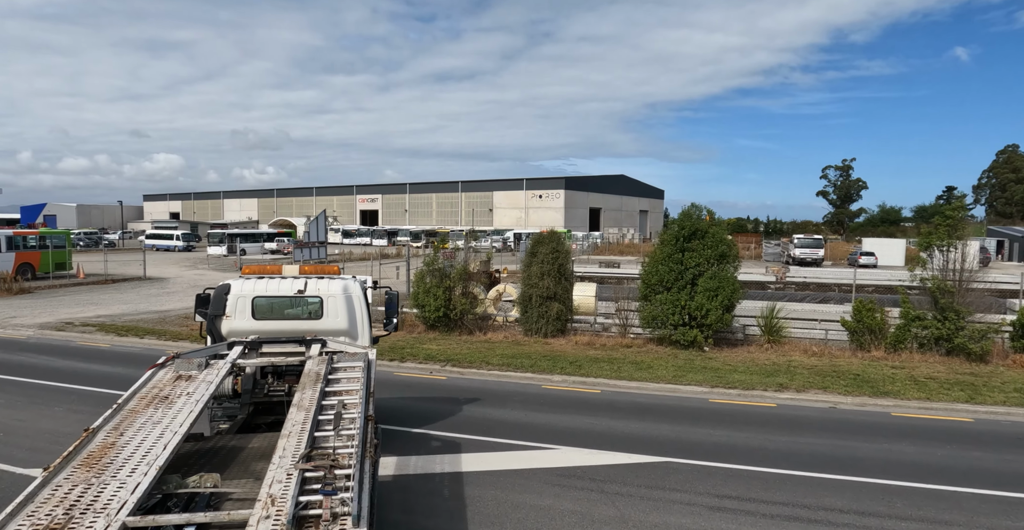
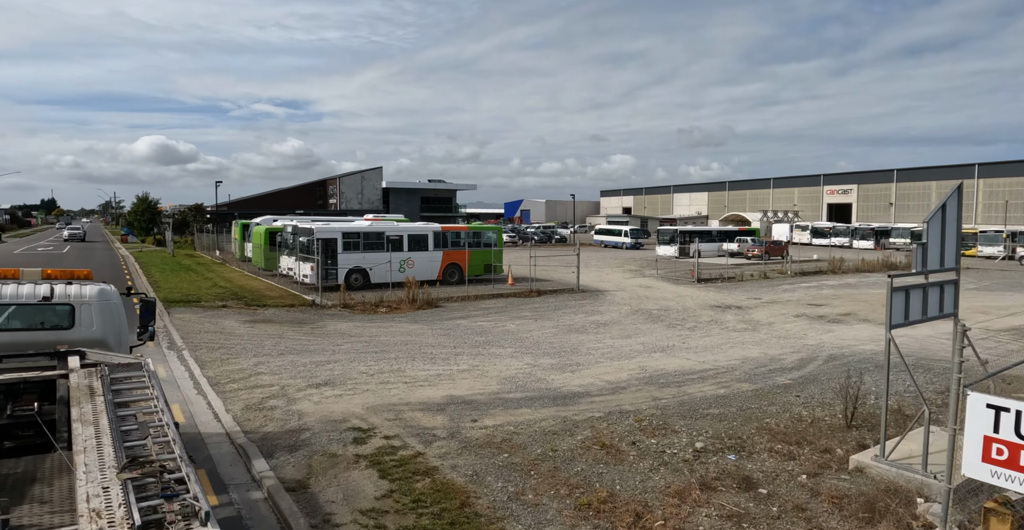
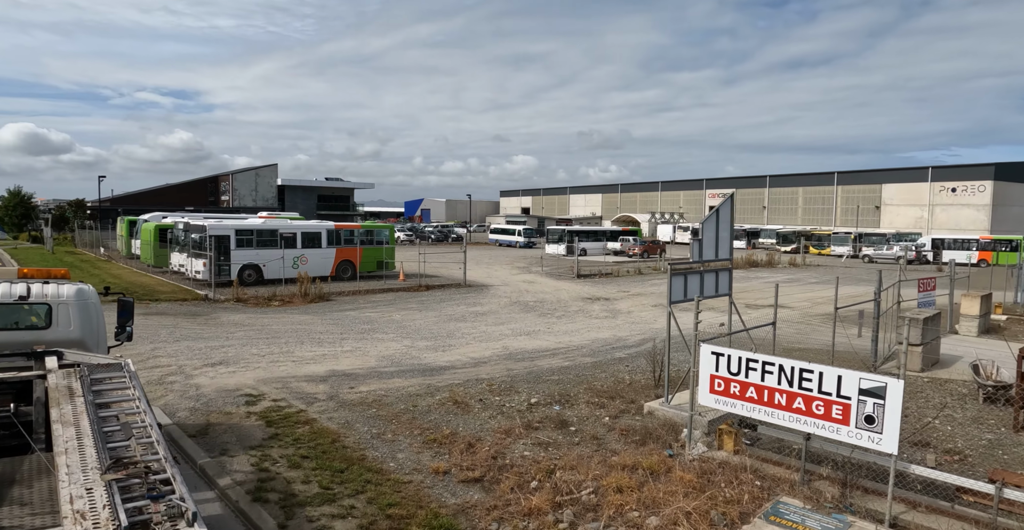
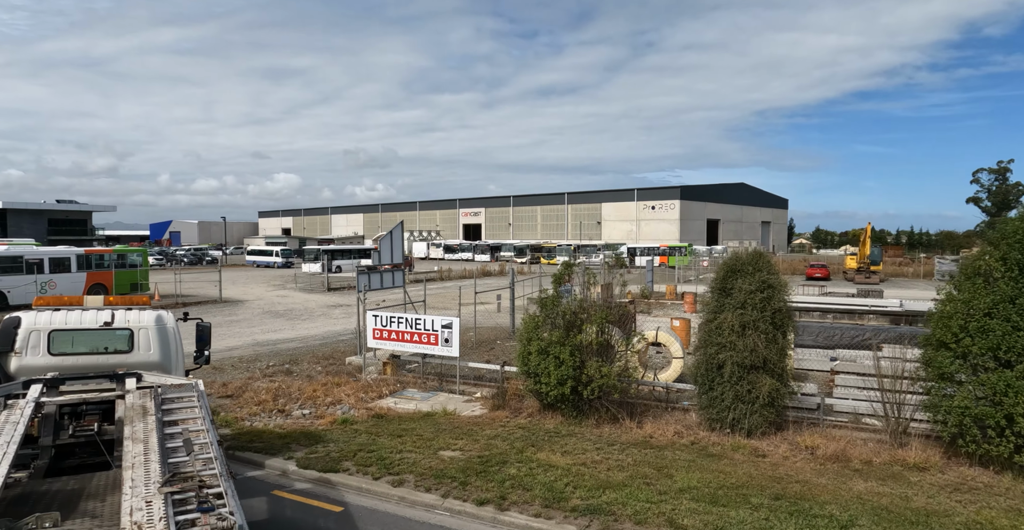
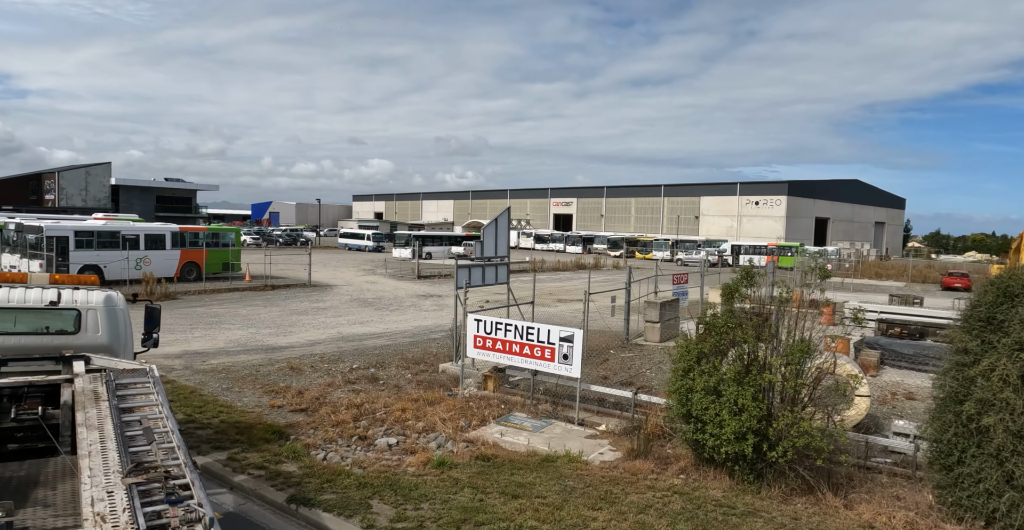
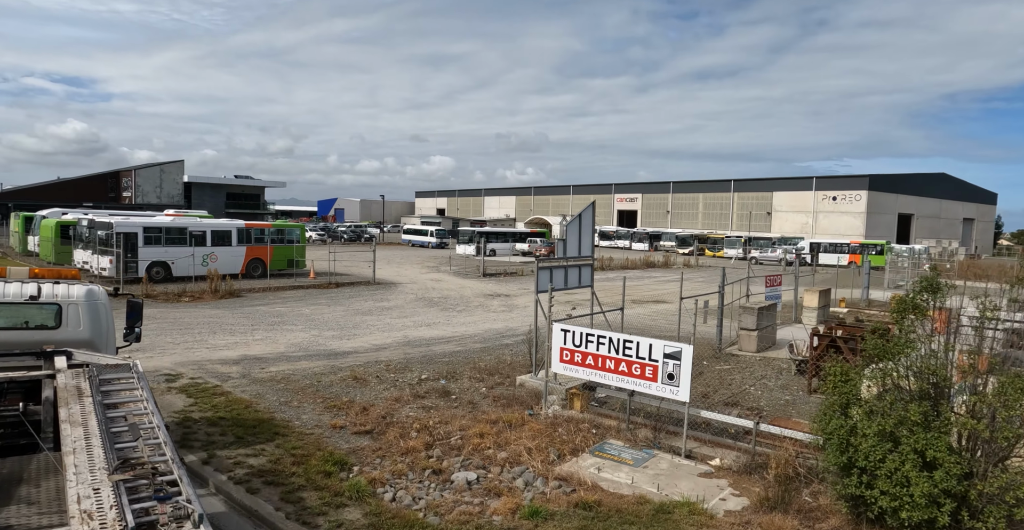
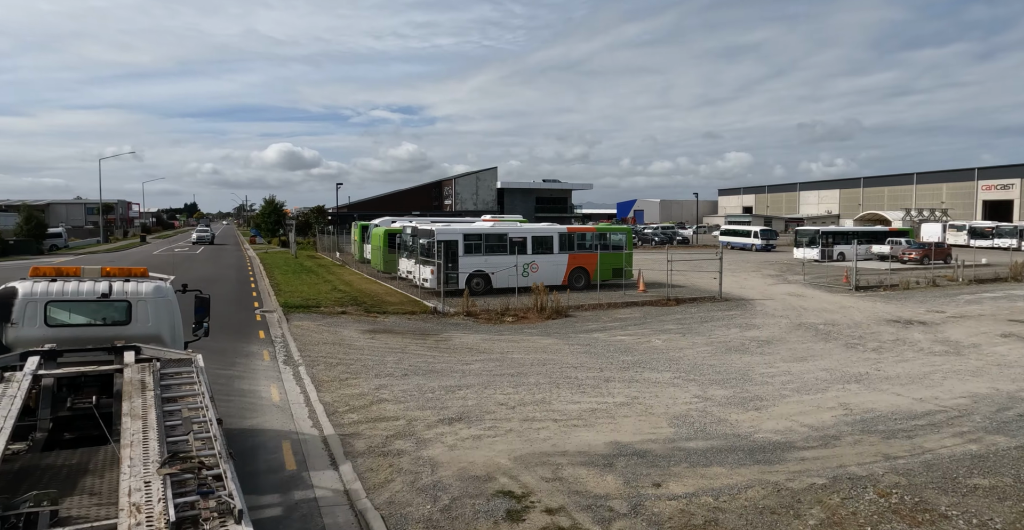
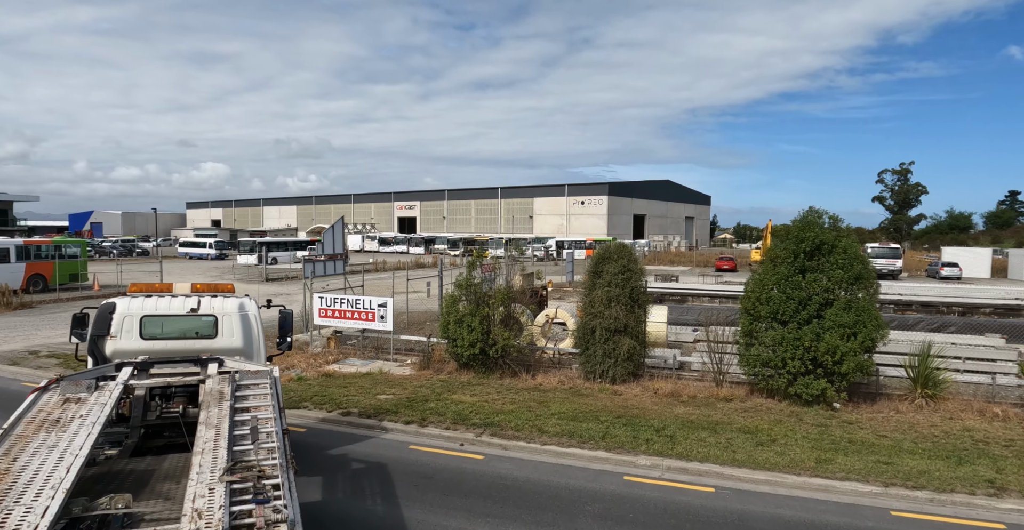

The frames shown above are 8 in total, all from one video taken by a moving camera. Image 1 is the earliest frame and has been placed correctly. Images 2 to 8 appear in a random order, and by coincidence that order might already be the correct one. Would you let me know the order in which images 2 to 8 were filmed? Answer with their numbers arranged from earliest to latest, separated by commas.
8, 4, 5, 6, 3, 2, 7
